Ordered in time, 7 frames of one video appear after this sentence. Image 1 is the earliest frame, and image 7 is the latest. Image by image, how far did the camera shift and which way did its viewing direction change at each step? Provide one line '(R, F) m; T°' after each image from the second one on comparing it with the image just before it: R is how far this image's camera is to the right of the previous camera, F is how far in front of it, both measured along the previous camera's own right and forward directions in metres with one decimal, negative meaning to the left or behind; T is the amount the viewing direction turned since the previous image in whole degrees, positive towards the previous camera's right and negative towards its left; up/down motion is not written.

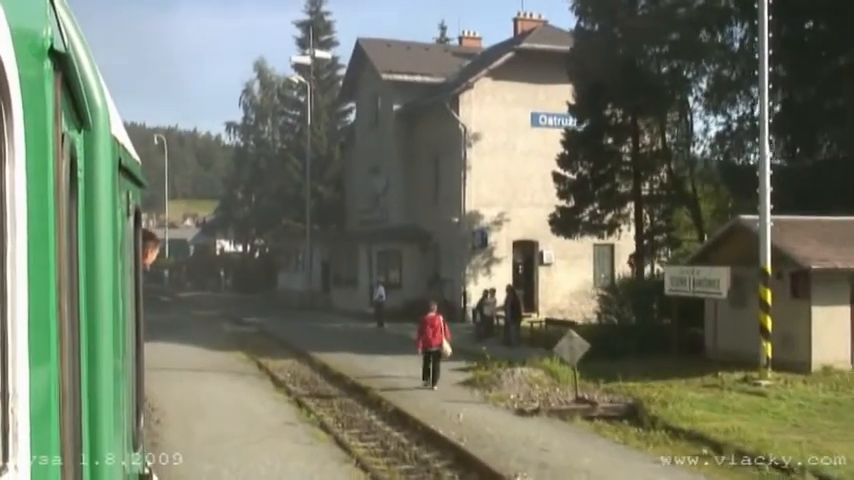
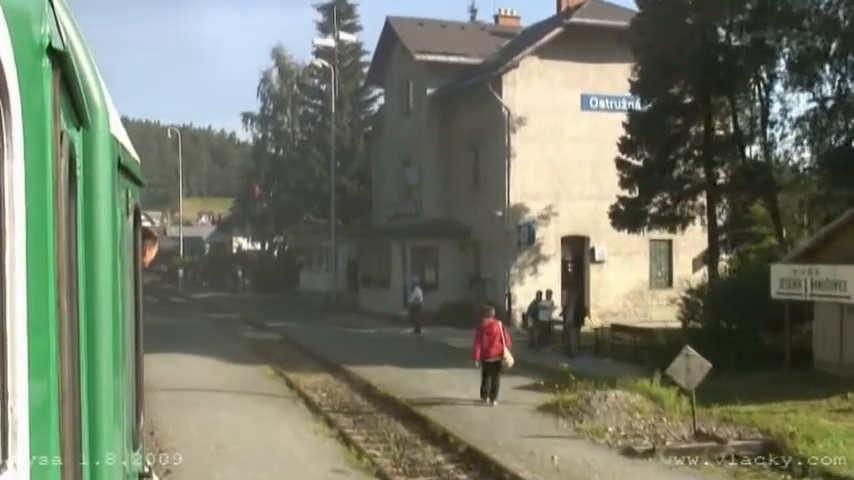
(-0.8, +3.4) m; -1°
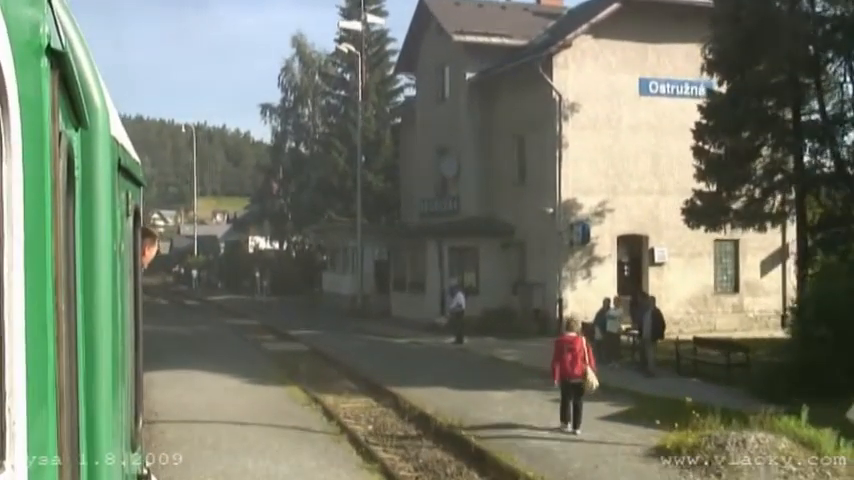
(-0.8, +3.2) m; -1°
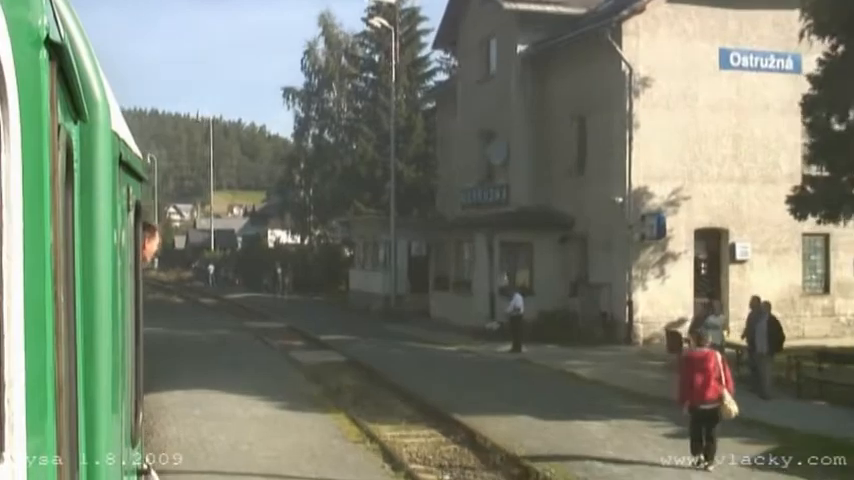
(-0.9, +3.6) m; -1°
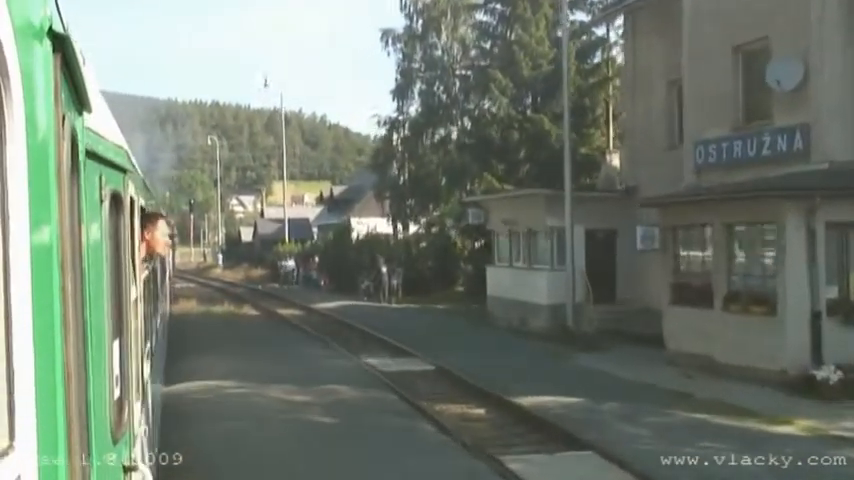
(-3.1, +11.6) m; -3°
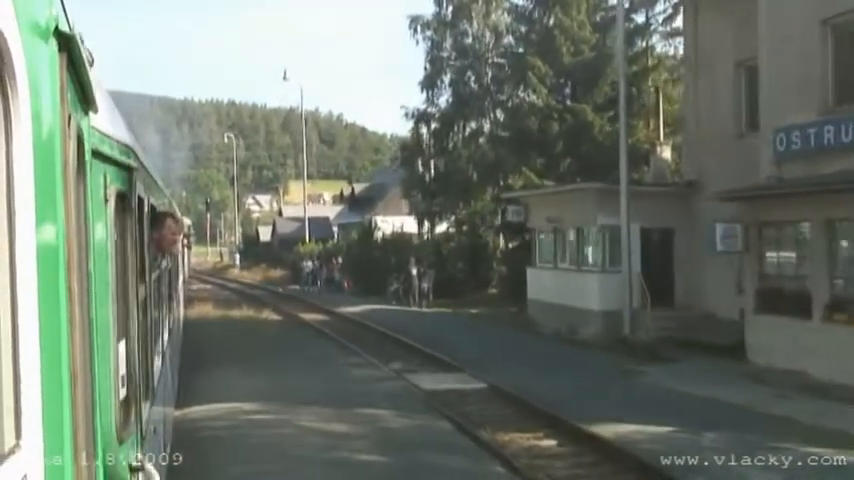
(-0.5, +2.3) m; -1°
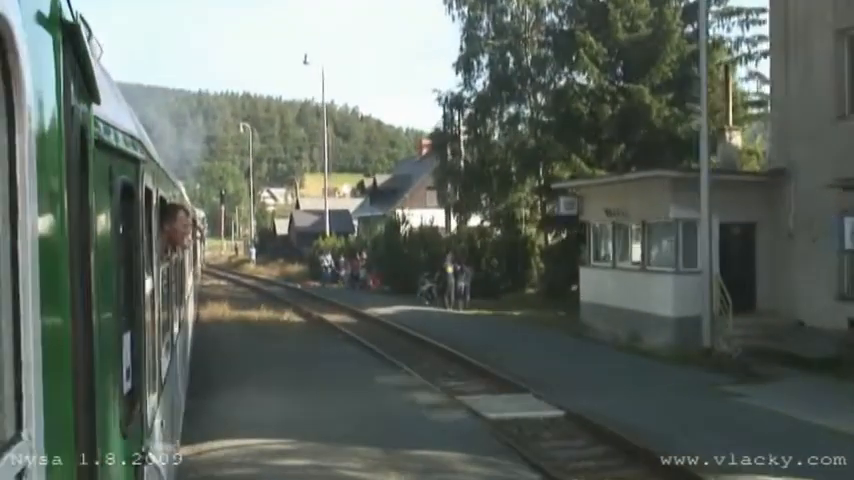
(-0.7, +2.9) m; -1°
